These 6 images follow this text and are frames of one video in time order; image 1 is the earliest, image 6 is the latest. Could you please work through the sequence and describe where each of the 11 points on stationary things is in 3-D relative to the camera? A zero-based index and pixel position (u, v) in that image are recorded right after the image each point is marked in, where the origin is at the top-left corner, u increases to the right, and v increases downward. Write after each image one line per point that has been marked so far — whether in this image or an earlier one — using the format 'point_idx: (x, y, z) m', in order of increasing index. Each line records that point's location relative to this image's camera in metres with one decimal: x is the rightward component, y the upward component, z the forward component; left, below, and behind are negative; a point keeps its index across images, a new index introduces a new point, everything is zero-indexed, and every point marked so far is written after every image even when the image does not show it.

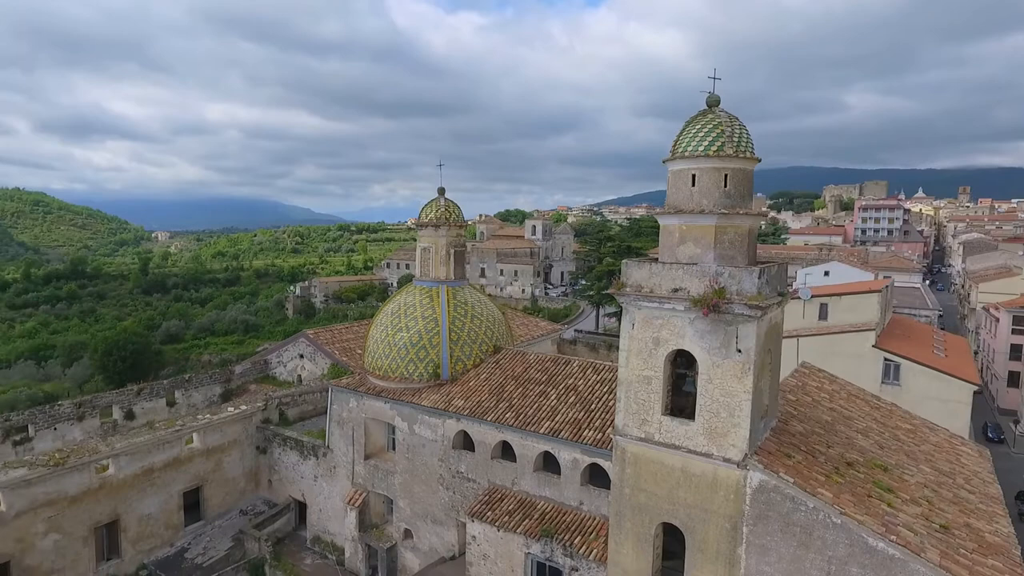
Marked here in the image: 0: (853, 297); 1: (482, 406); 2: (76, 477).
0: (+9.4, -0.2, +17.3) m
1: (-0.6, -2.2, +11.9) m
2: (-8.5, -3.7, +12.2) m
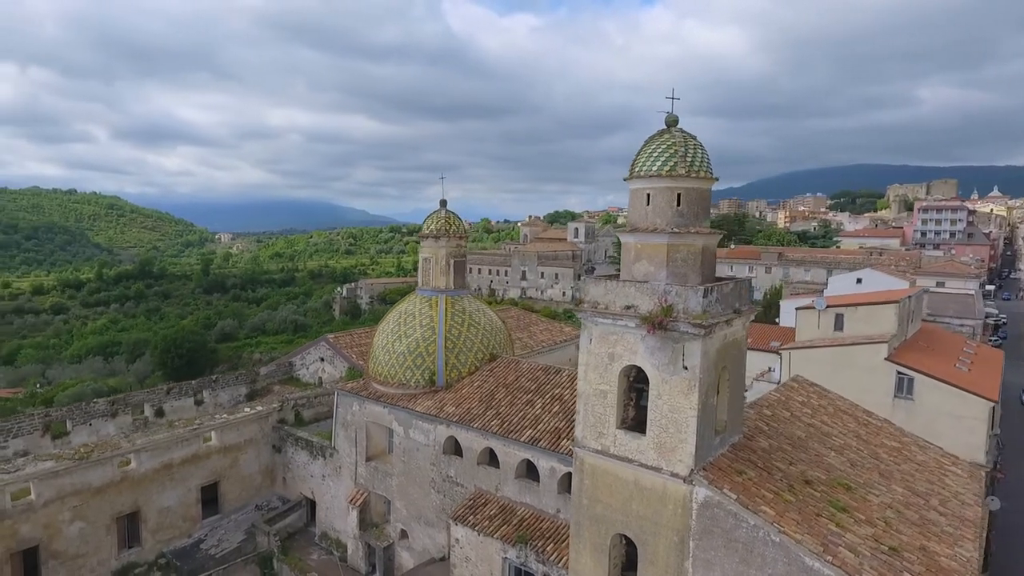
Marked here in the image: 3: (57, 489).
0: (+9.6, -0.5, +16.9) m
1: (-0.8, -2.5, +12.3) m
2: (-8.7, -3.8, +13.2) m
3: (-9.1, -4.0, +12.6) m
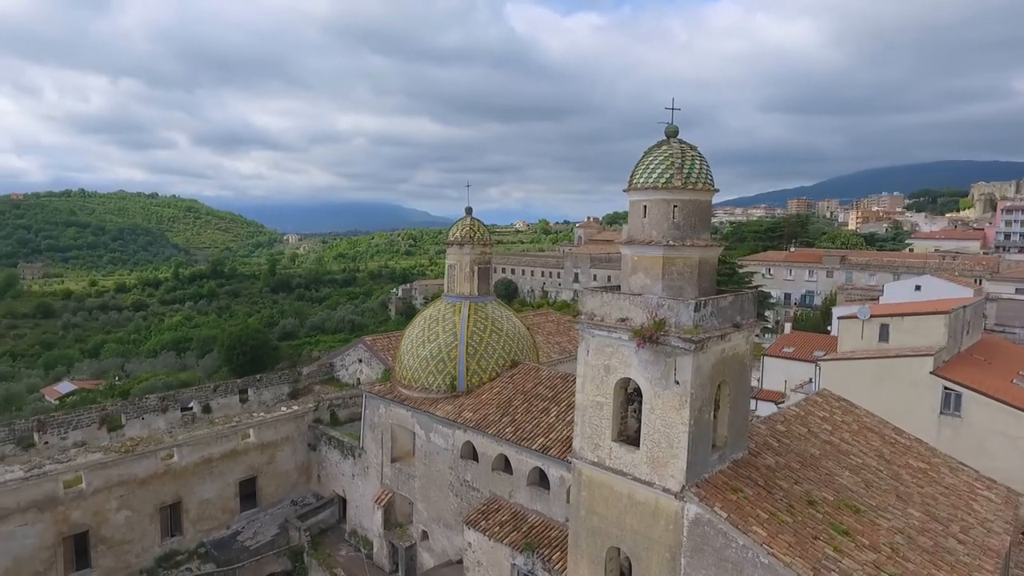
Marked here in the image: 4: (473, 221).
0: (+10.3, -0.8, +16.0) m
1: (-0.5, -2.6, +12.5) m
2: (-8.3, -3.9, +14.1) m
3: (-8.8, -4.1, +13.5) m
4: (-1.0, +1.7, +15.6) m
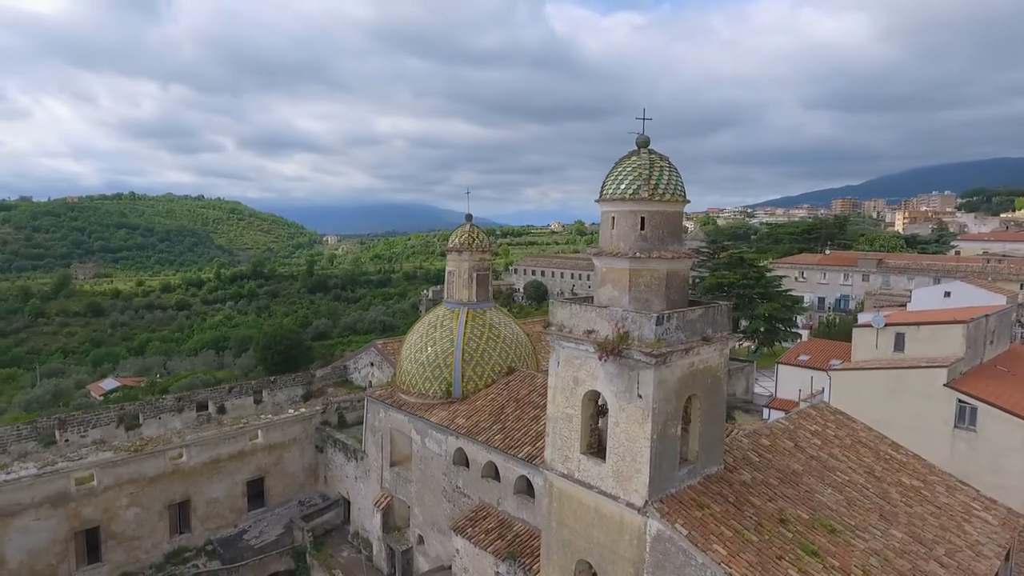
0: (+10.3, -1.0, +15.4) m
1: (-0.7, -2.8, +12.5) m
2: (-8.3, -4.0, +14.6) m
3: (-8.9, -4.2, +14.1) m
4: (-1.0, +1.5, +15.7) m
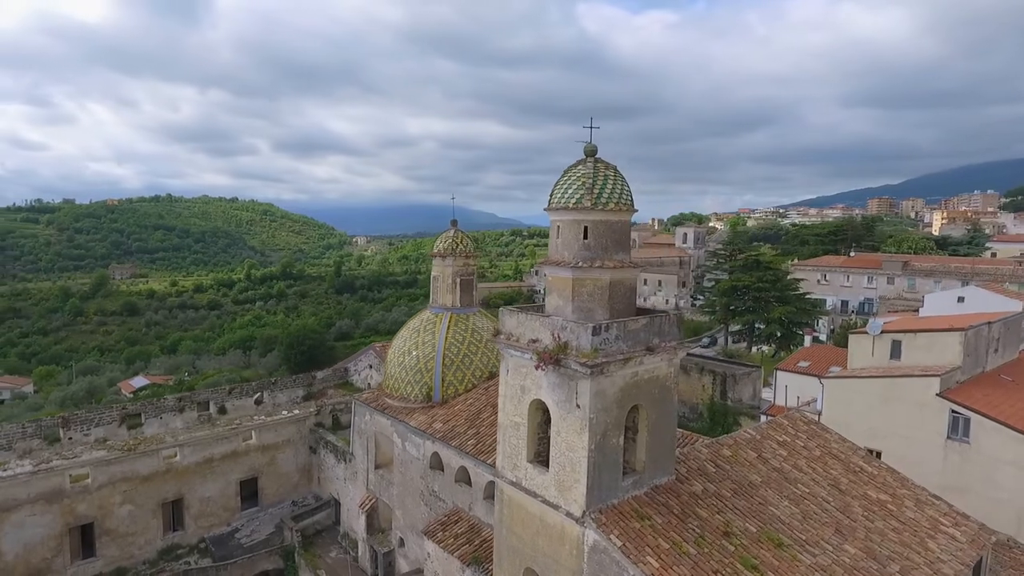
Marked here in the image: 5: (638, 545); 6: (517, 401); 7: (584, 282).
0: (+9.9, -1.1, +15.0) m
1: (-1.2, -2.9, +12.6) m
2: (-8.7, -4.1, +15.0) m
3: (-9.3, -4.3, +14.5) m
4: (-1.3, +1.4, +15.8) m
5: (+1.5, -3.0, +7.3) m
6: (+0.1, -1.5, +8.5) m
7: (+0.9, +0.1, +7.9) m
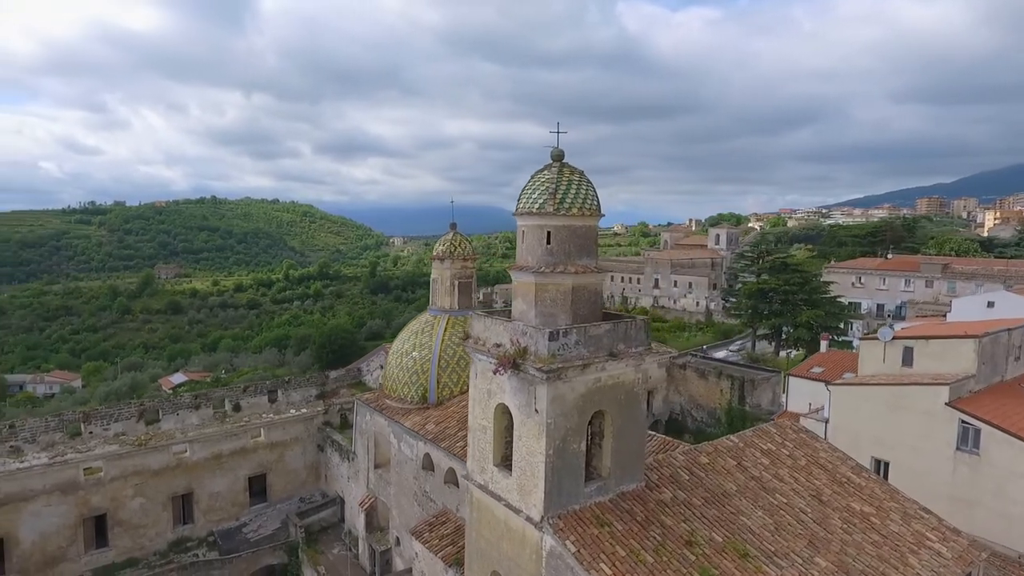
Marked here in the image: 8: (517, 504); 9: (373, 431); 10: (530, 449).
0: (+9.8, -1.2, +14.5) m
1: (-1.4, -2.9, +12.8) m
2: (-8.8, -4.1, +15.6) m
3: (-9.4, -4.3, +15.1) m
4: (-1.3, +1.3, +15.9) m
5: (+1.0, -3.0, +7.2) m
6: (-0.4, -1.6, +8.5) m
7: (+0.4, 0.0, +7.9) m
8: (+0.1, -2.7, +8.0) m
9: (-3.4, -3.5, +15.2) m
10: (+0.2, -2.0, +7.7) m
